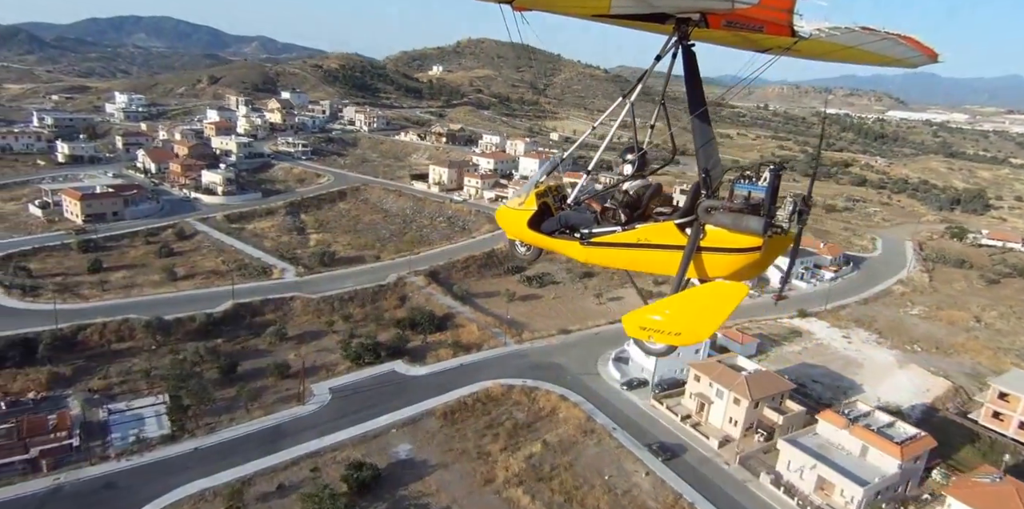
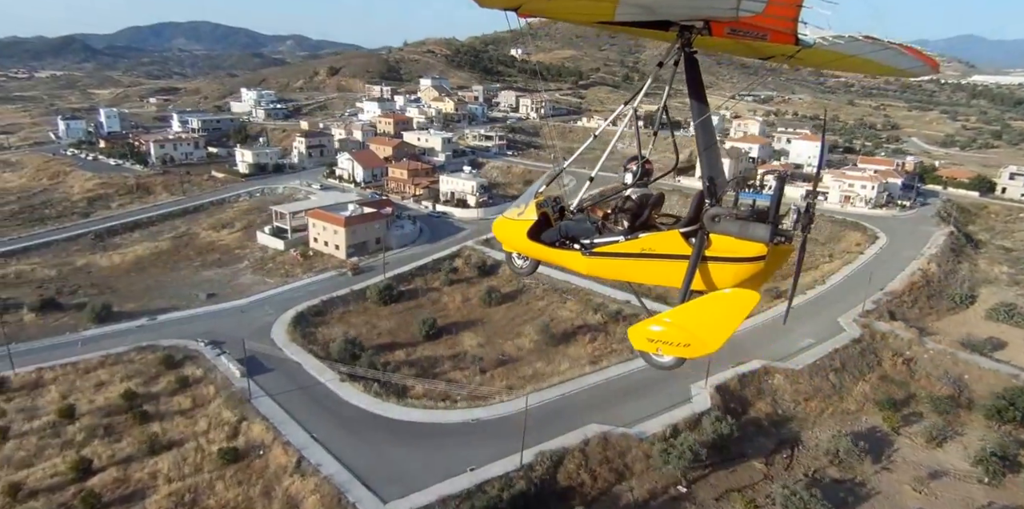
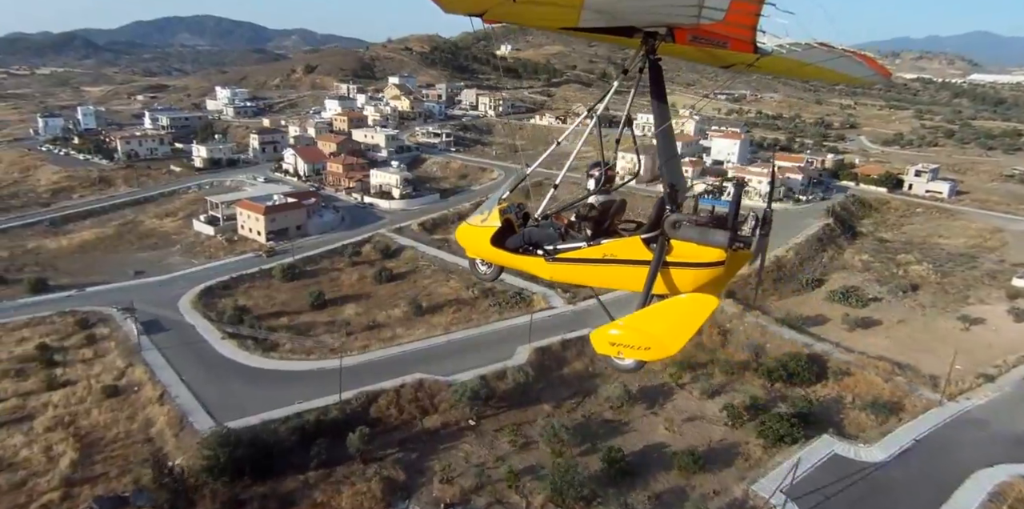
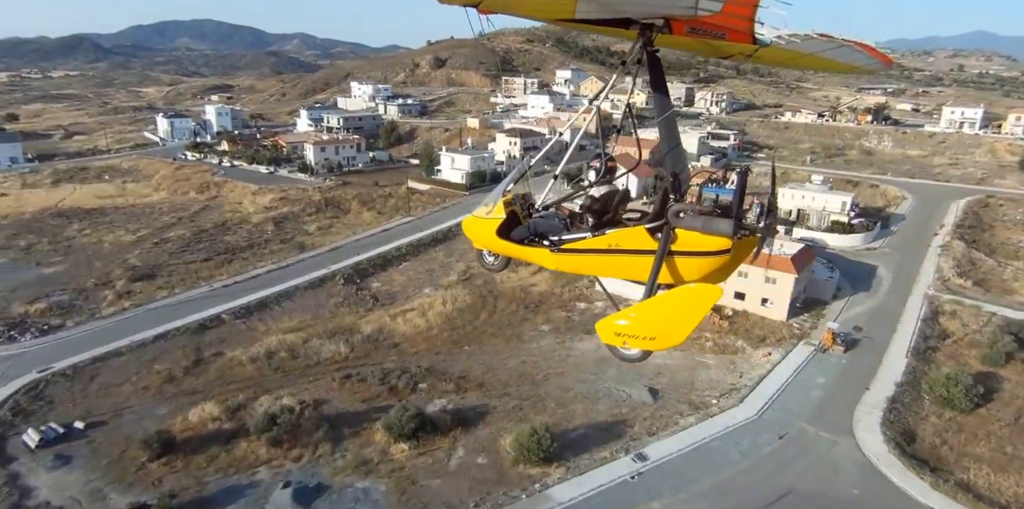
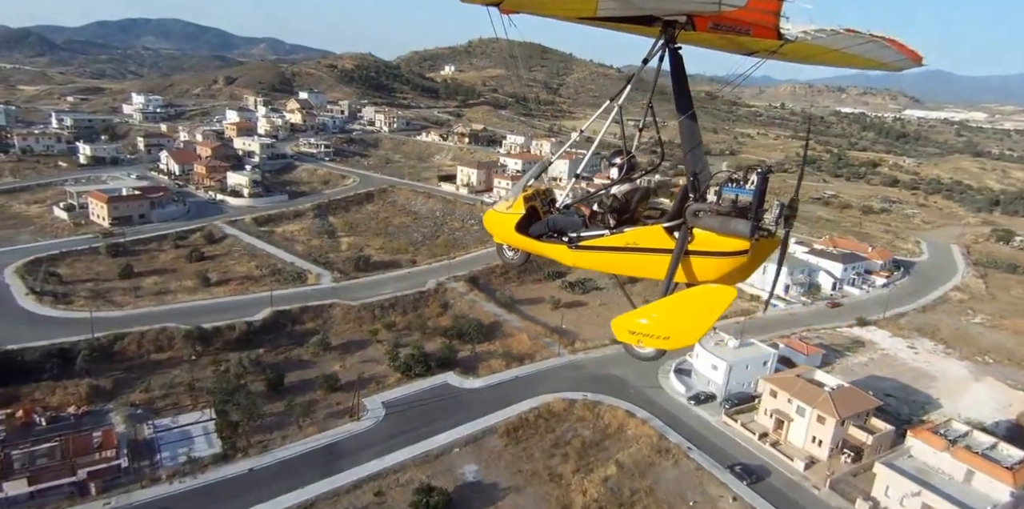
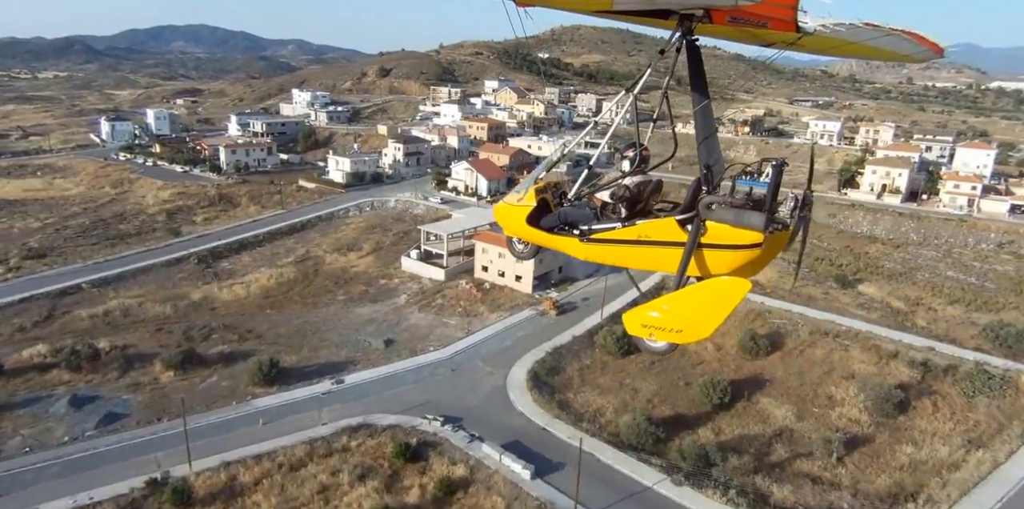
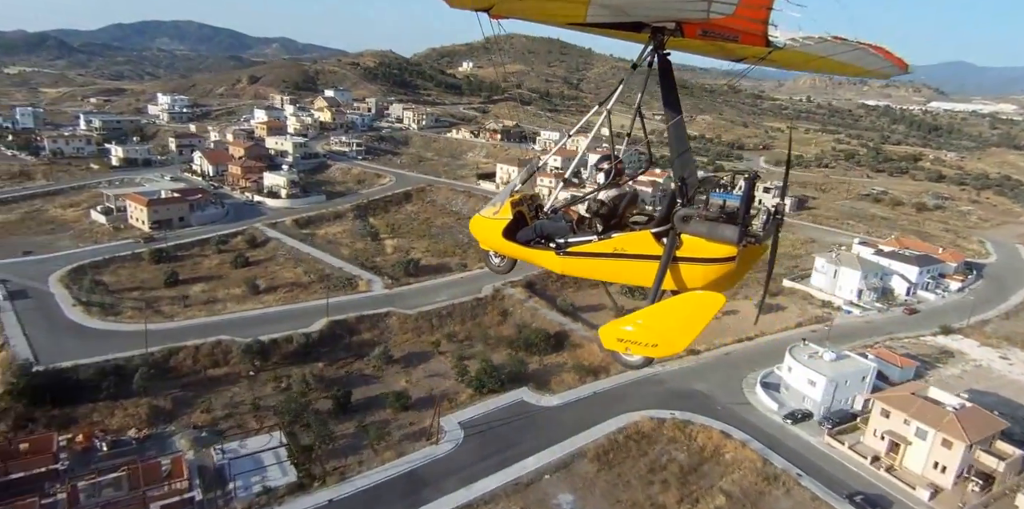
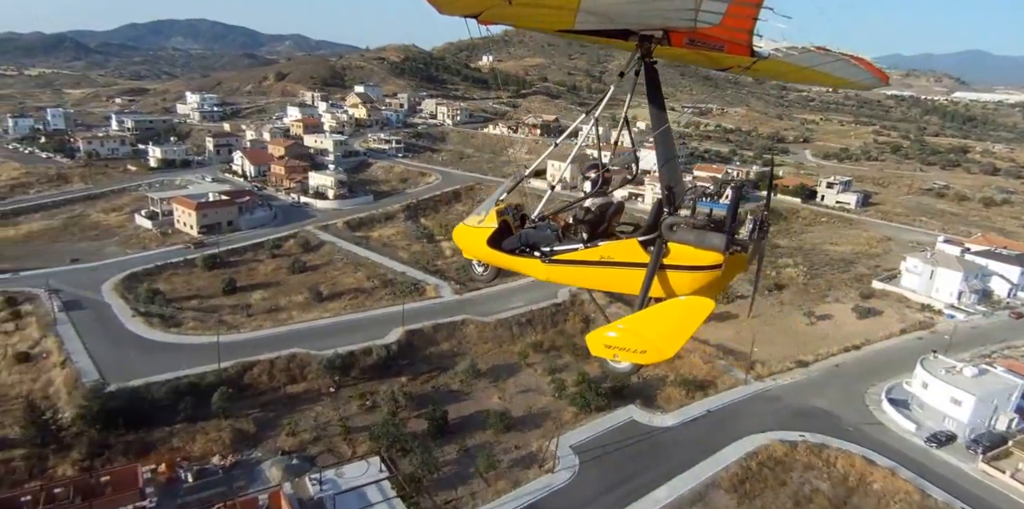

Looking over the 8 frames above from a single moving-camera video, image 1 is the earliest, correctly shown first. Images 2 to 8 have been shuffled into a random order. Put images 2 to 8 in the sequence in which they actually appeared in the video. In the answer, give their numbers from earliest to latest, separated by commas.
5, 7, 8, 3, 2, 6, 4
